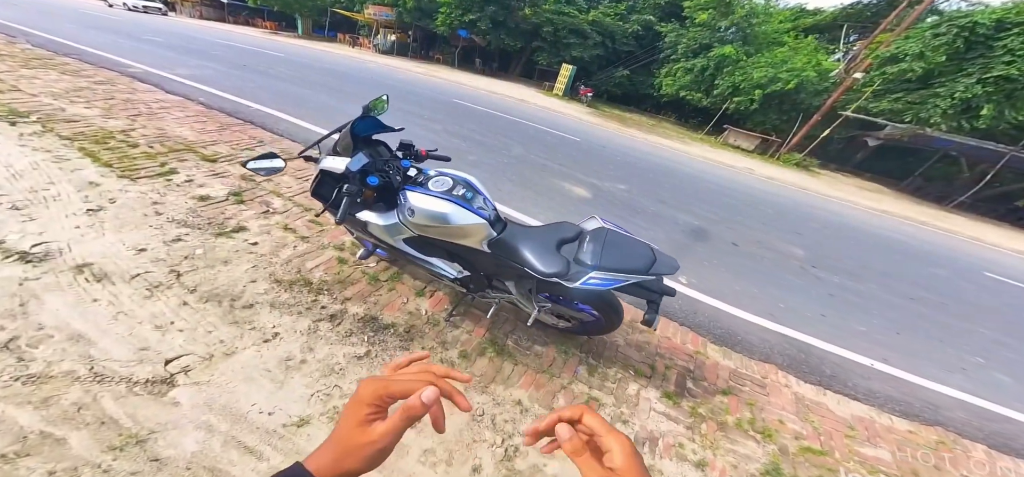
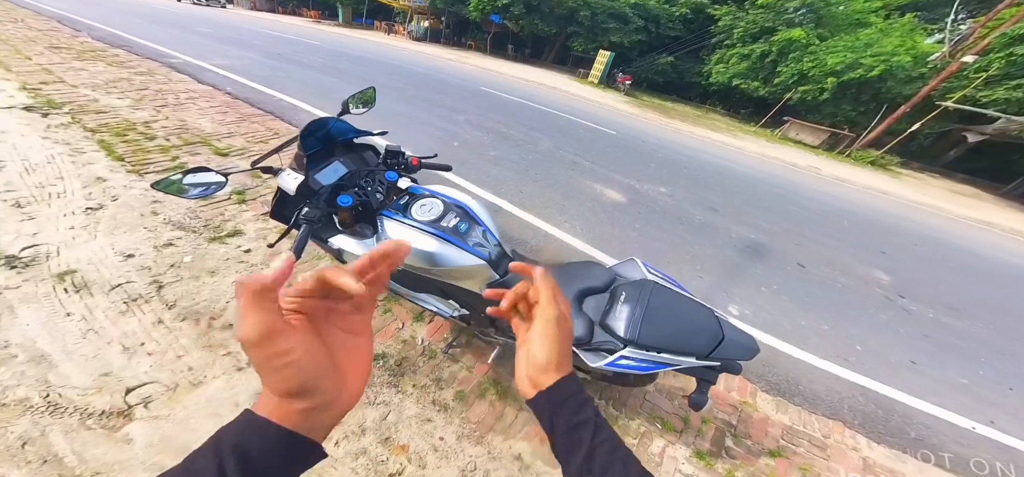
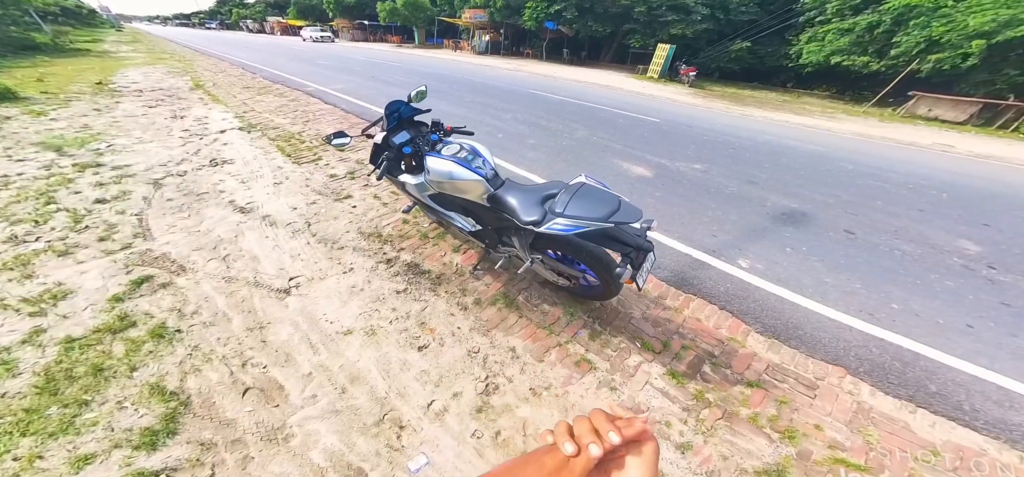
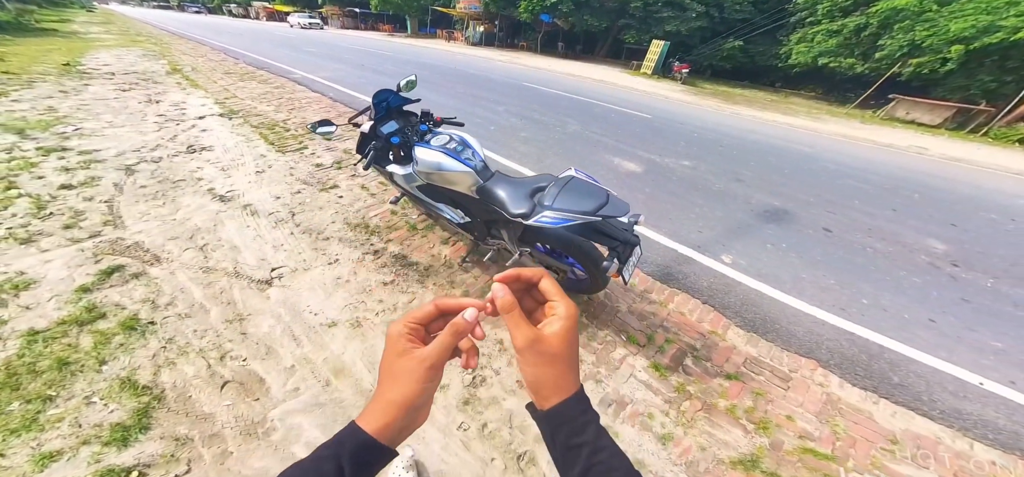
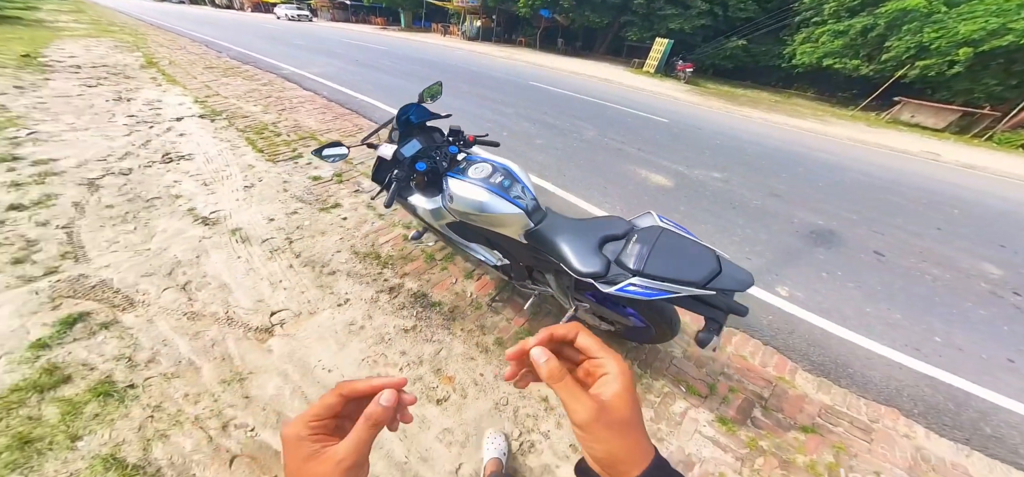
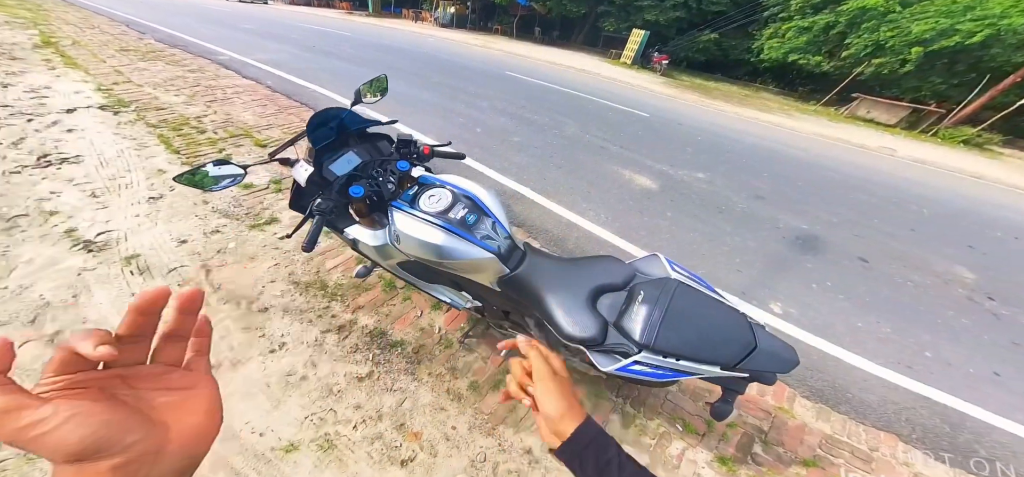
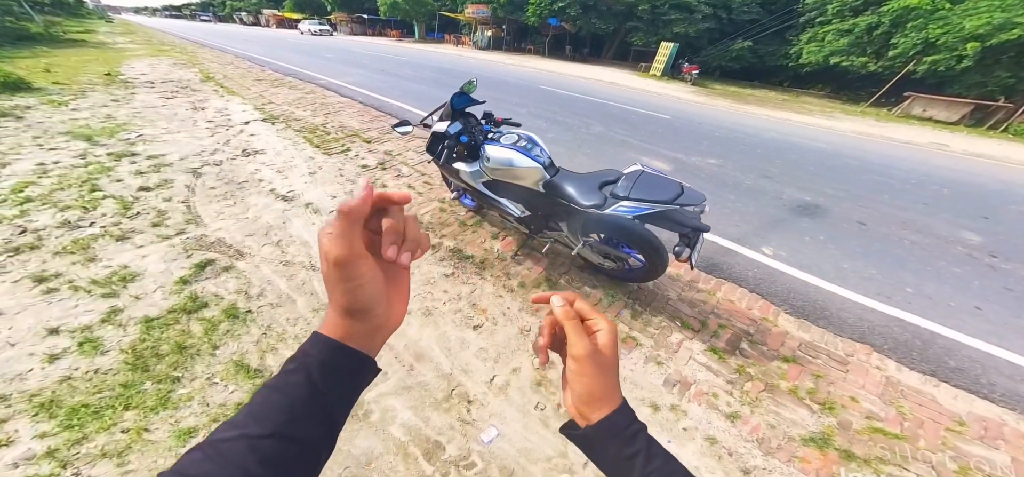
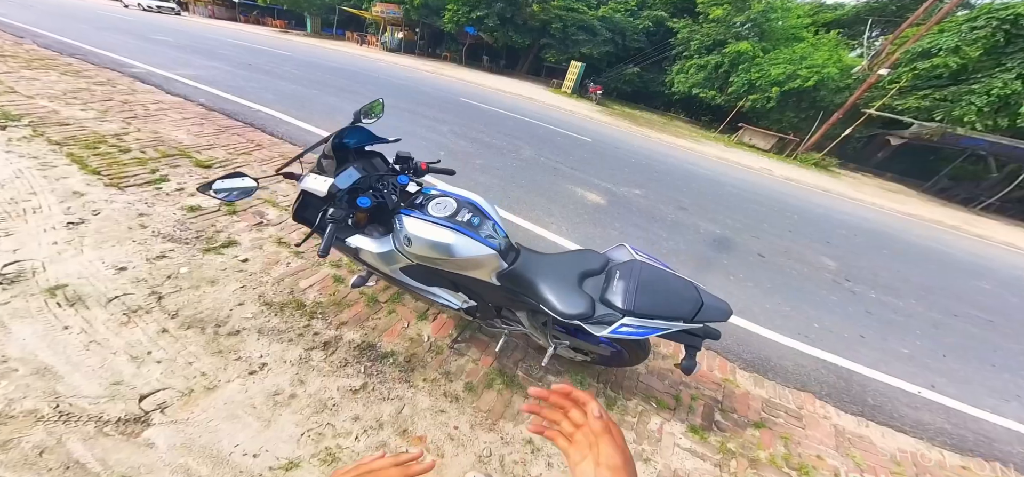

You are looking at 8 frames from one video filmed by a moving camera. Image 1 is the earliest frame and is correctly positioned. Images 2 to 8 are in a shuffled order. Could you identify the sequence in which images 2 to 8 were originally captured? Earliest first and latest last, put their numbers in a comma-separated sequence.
8, 2, 6, 5, 4, 7, 3
